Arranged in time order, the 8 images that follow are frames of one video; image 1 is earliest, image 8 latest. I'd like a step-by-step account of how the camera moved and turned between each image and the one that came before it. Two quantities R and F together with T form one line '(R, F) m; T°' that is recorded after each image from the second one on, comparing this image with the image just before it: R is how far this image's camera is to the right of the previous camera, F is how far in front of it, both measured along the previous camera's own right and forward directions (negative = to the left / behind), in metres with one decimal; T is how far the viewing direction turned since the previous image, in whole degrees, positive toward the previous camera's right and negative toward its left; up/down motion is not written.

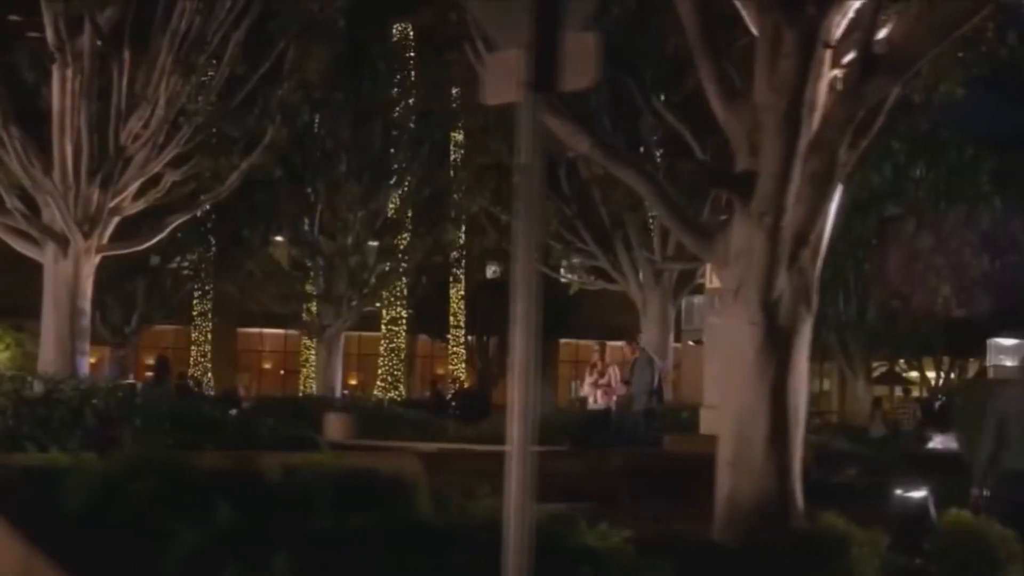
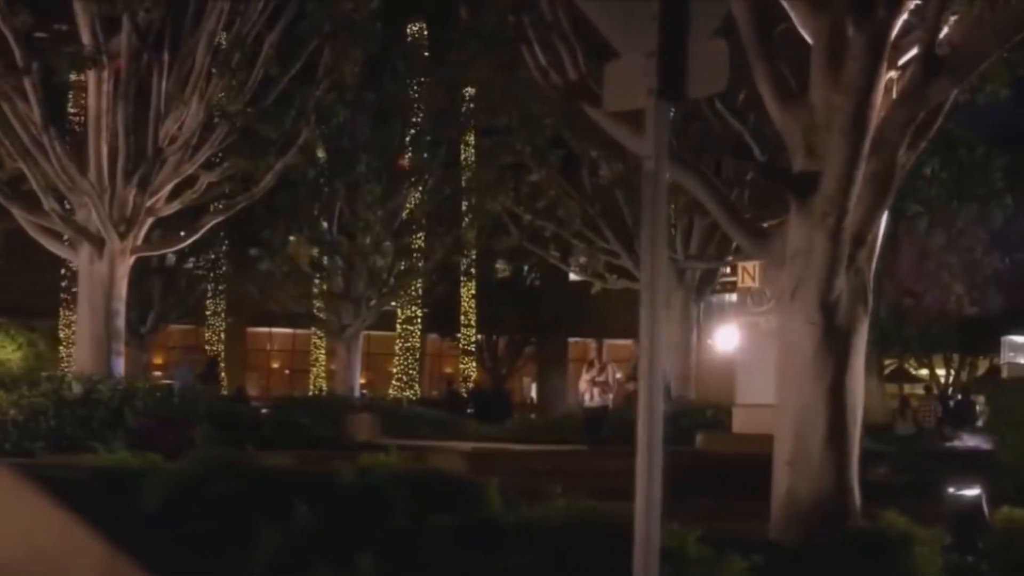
(-0.5, -0.1) m; 0°
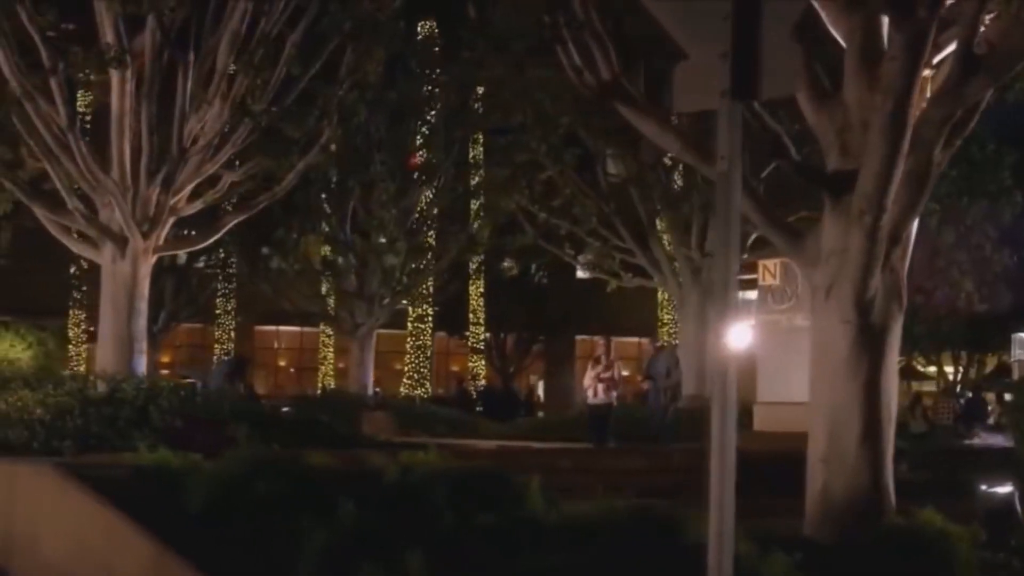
(-0.3, -0.1) m; 0°
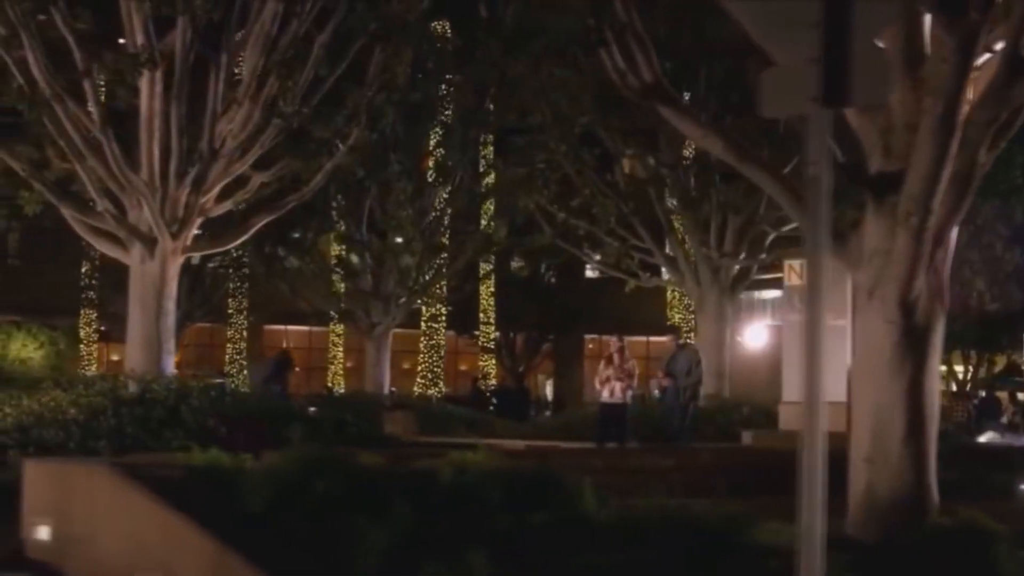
(-0.3, -0.1) m; 0°
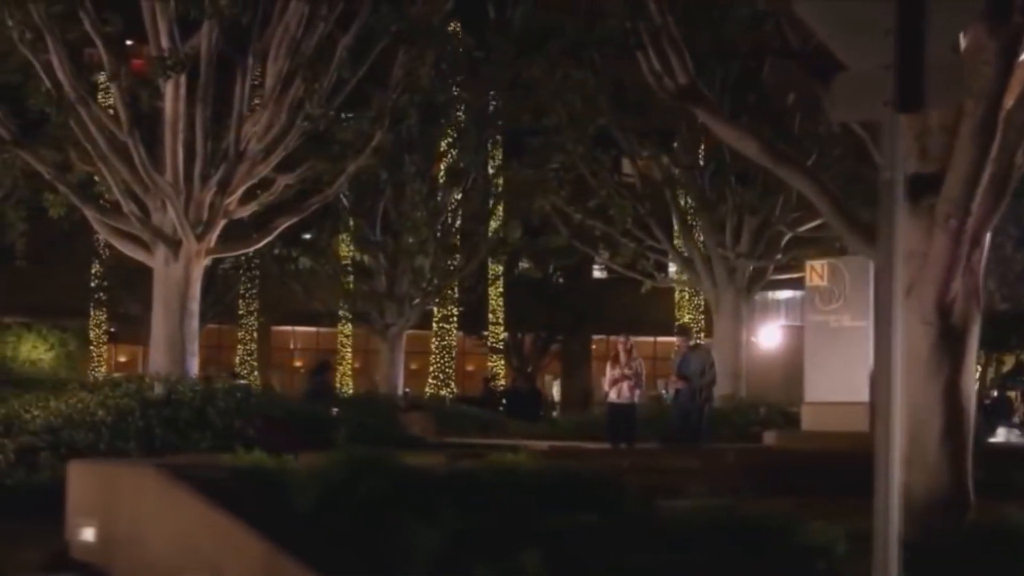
(-0.3, -0.1) m; 0°
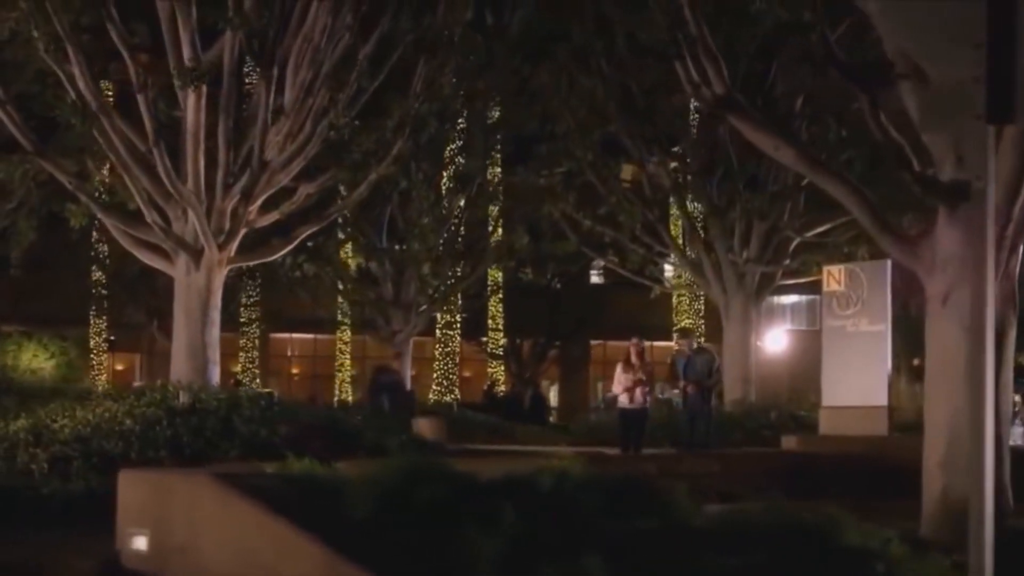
(-0.4, -0.1) m; +1°
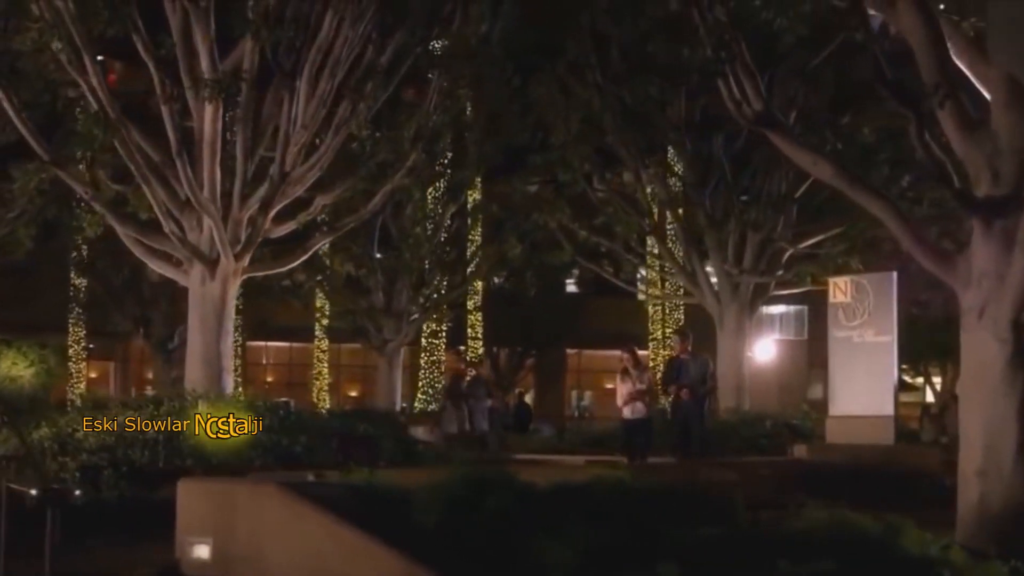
(-0.7, -0.2) m; +2°
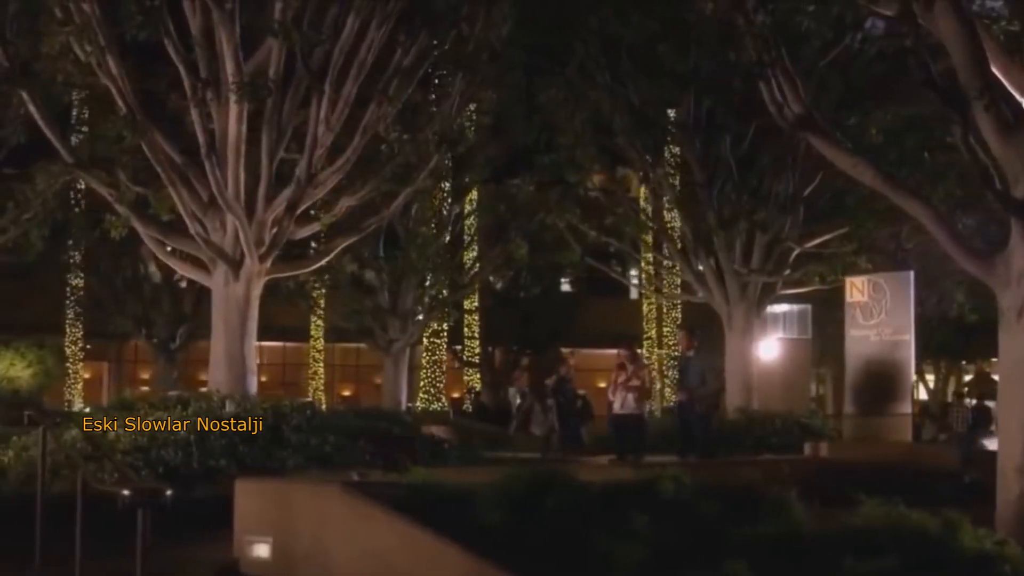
(-0.5, -0.2) m; +1°
